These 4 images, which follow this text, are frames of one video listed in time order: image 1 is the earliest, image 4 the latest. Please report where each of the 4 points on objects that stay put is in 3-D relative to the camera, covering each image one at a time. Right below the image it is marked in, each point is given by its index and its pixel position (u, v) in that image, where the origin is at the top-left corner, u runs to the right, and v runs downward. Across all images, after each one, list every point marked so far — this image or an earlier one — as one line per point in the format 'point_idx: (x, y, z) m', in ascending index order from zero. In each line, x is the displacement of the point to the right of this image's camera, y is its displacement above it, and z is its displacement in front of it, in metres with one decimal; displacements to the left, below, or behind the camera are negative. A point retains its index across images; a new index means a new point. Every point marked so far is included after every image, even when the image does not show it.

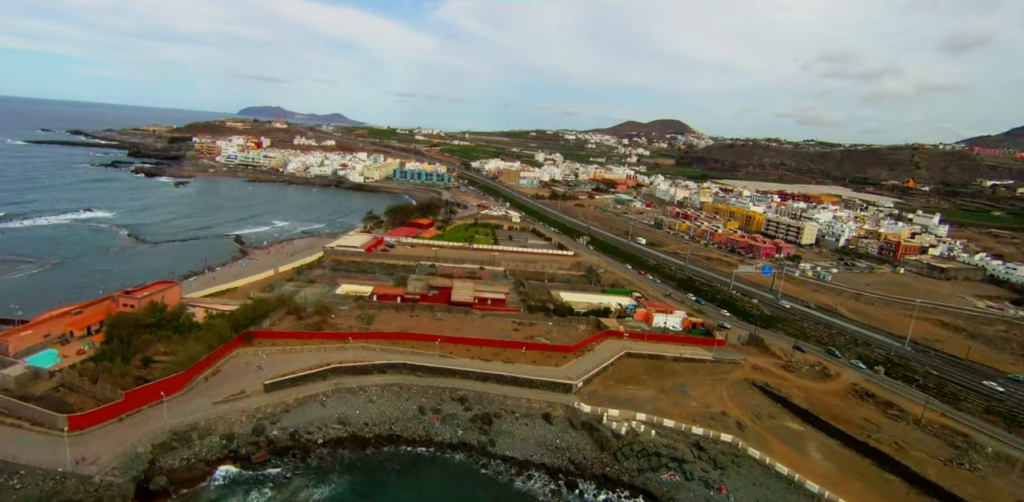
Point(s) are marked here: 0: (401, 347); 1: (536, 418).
0: (-4.6, -4.0, +19.4) m
1: (+0.8, -6.1, +16.9) m
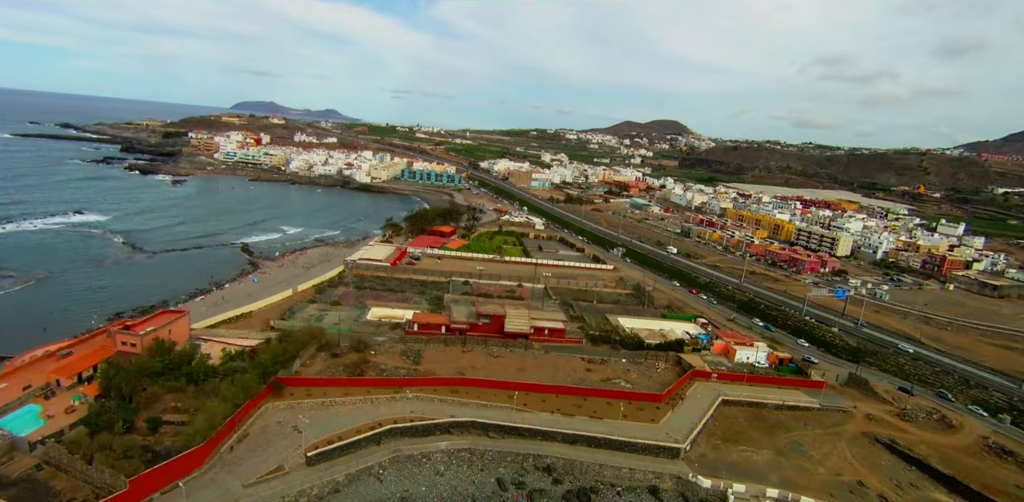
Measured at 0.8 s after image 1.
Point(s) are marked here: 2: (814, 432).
0: (-1.6, -5.1, +16.0) m
1: (+3.8, -7.2, +13.5) m
2: (+11.6, -6.9, +17.8) m
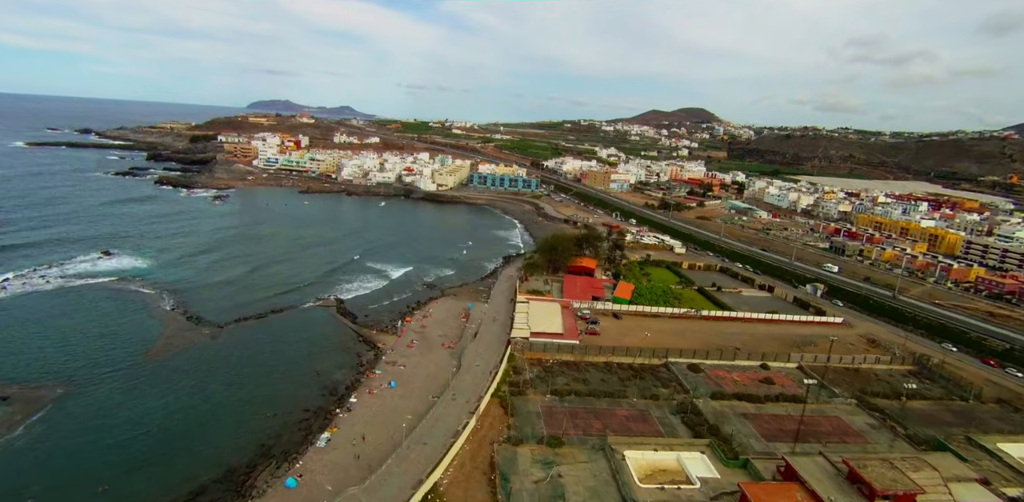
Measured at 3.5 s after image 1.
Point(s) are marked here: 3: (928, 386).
0: (+8.5, -8.1, +6.0) m
1: (+14.0, -10.2, +3.5) m
2: (+21.9, -9.8, +7.5) m
3: (+17.9, -5.8, +20.0) m
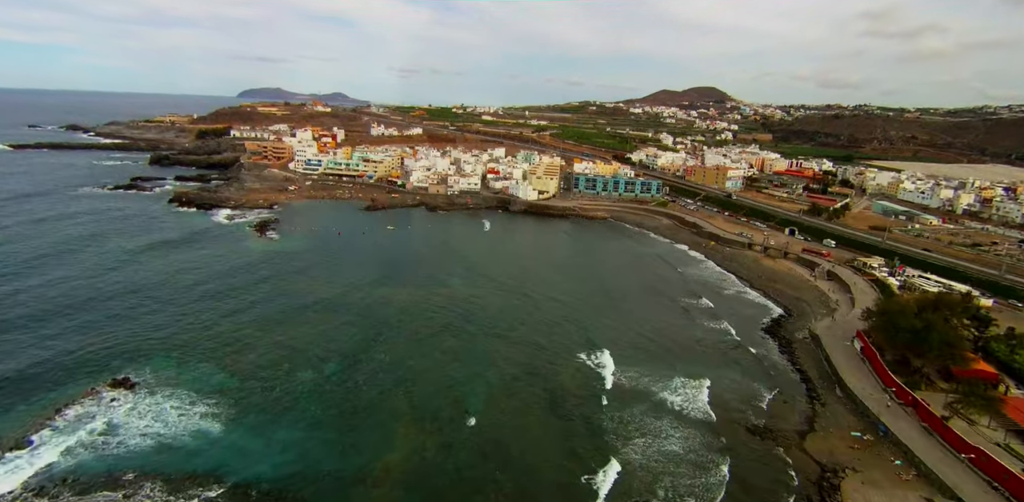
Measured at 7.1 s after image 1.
0: (+21.2, -12.1, -6.0) m
1: (+26.8, -14.2, -8.3) m
2: (+34.6, -13.4, -4.2) m
3: (+30.4, -9.1, +8.1) m
